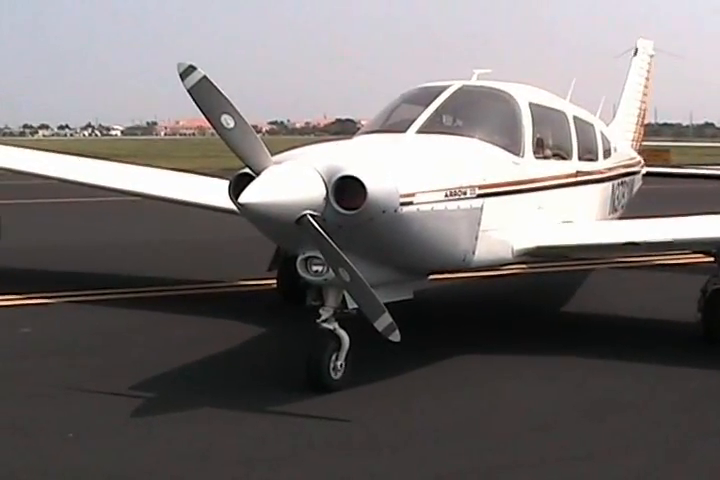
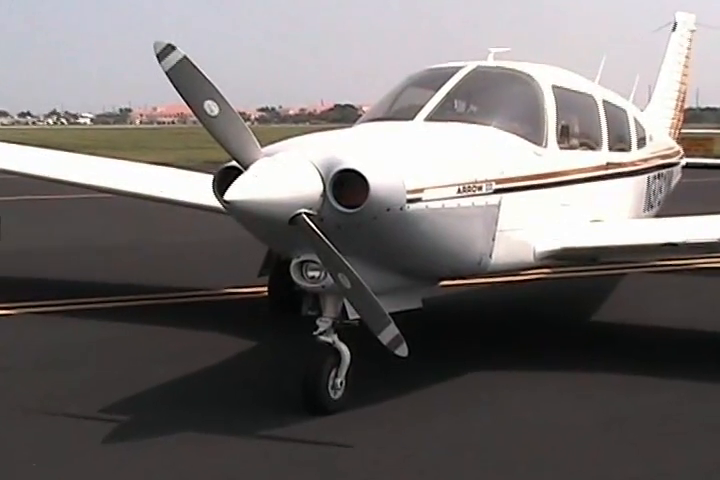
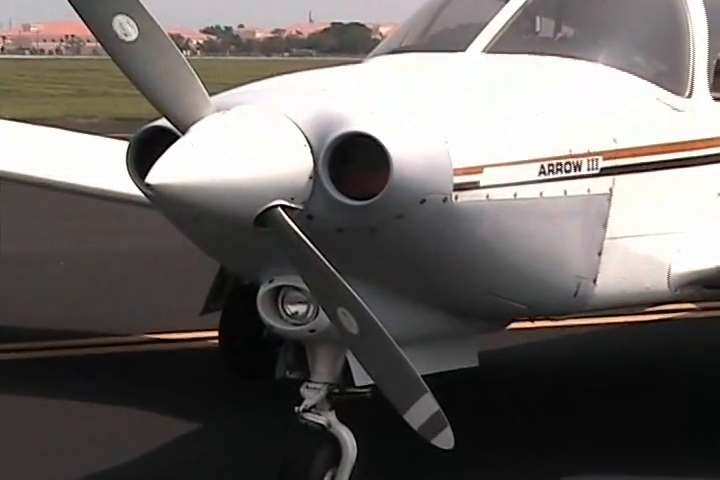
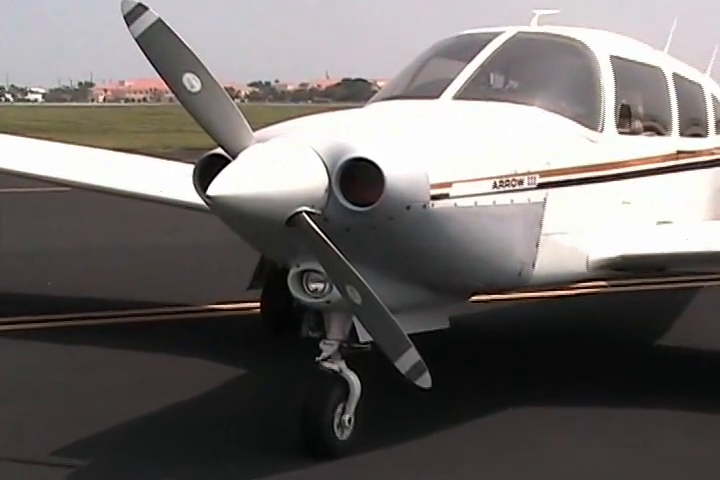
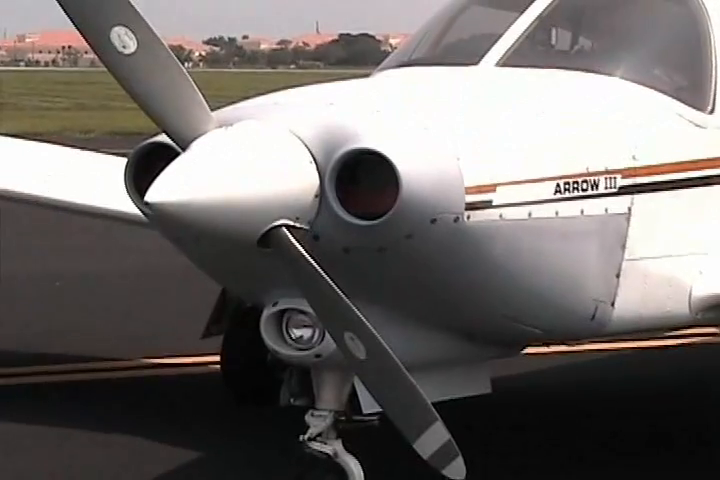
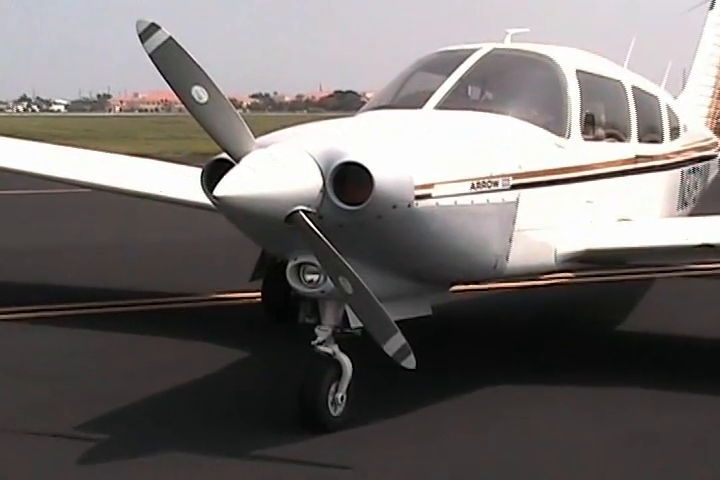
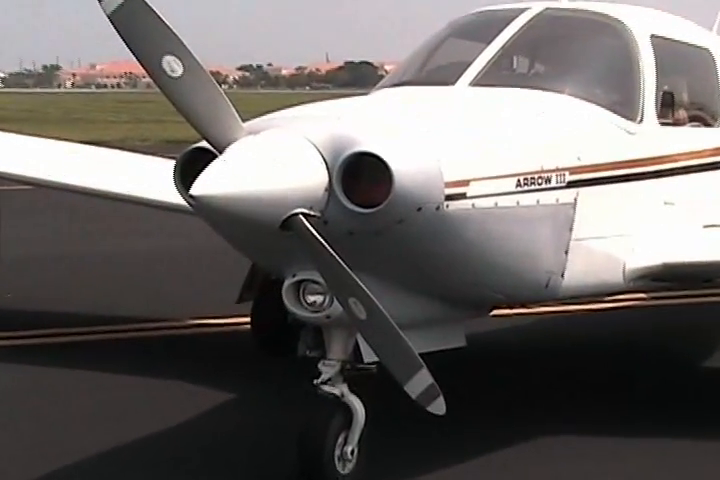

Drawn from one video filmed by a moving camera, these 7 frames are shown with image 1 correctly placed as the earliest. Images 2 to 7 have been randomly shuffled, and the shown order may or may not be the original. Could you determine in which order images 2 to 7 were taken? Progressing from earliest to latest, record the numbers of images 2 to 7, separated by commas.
2, 6, 4, 7, 3, 5
